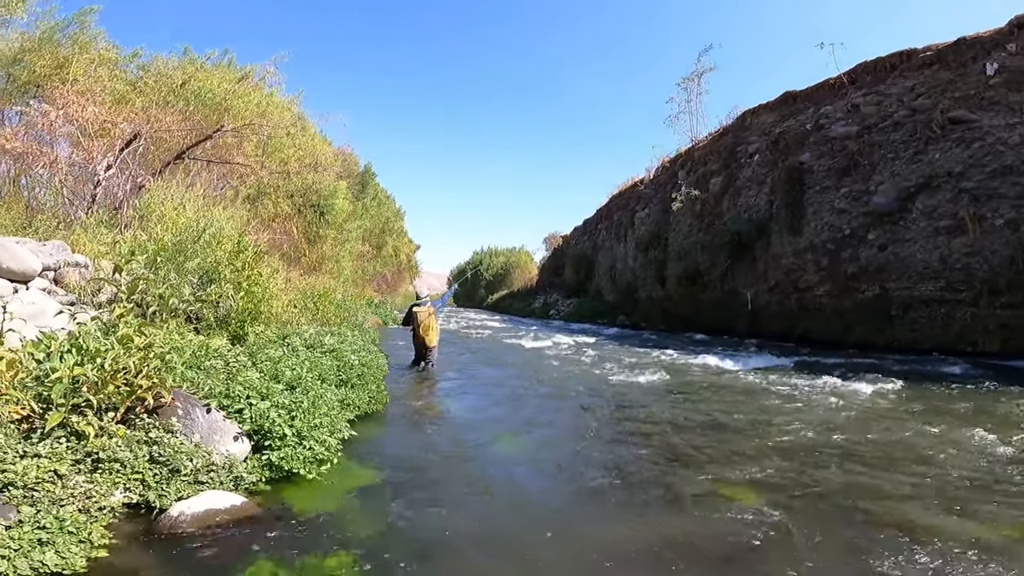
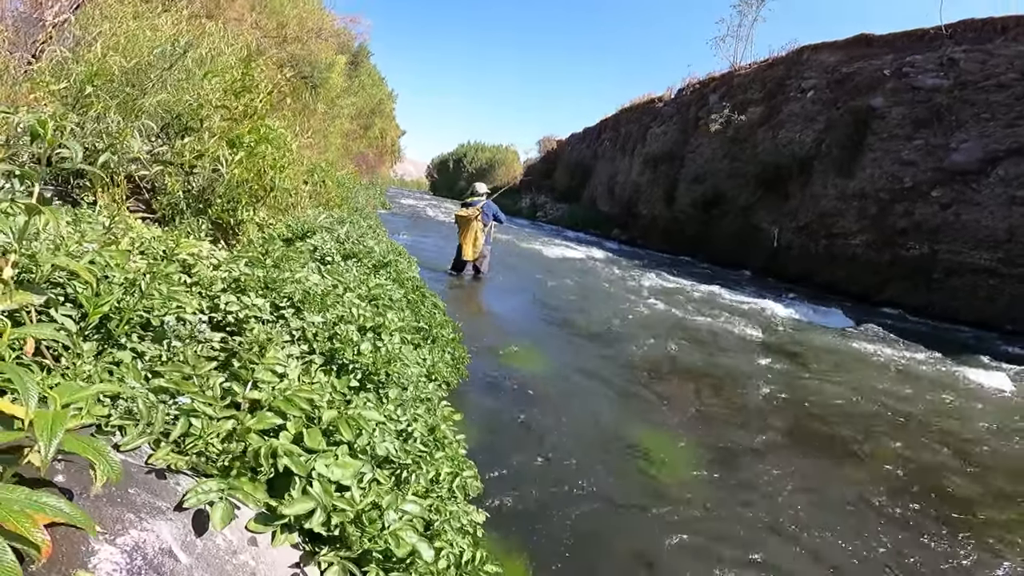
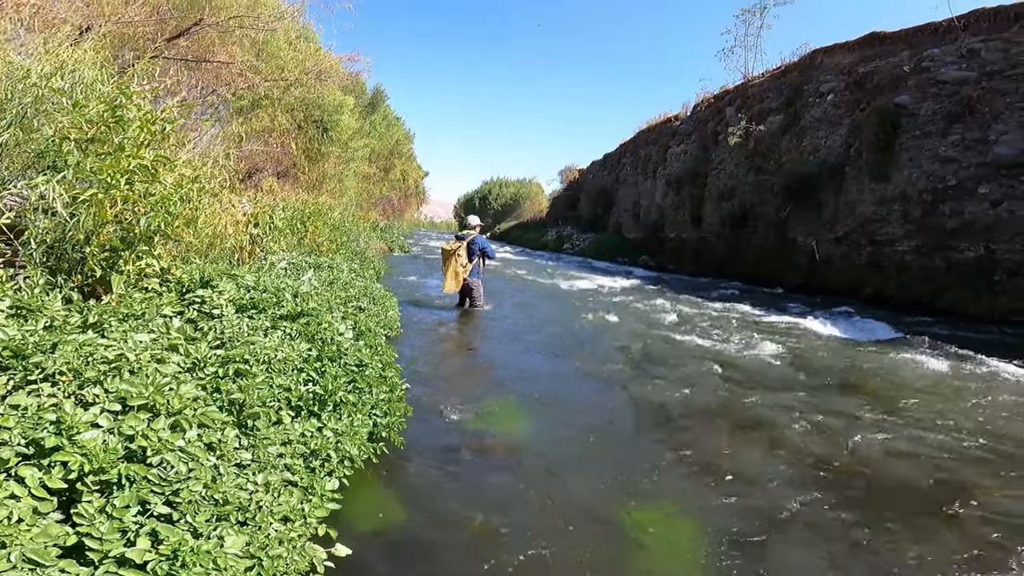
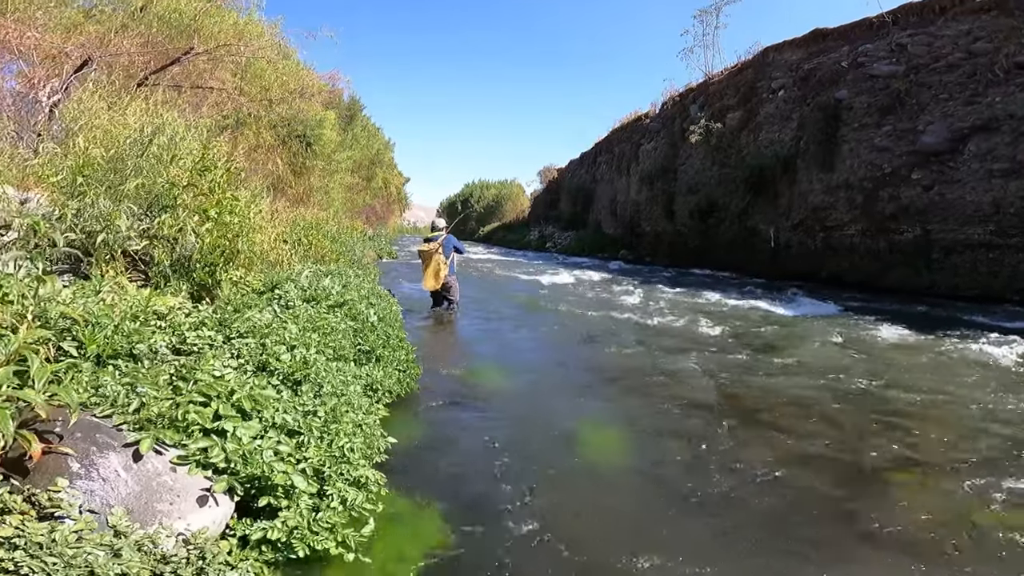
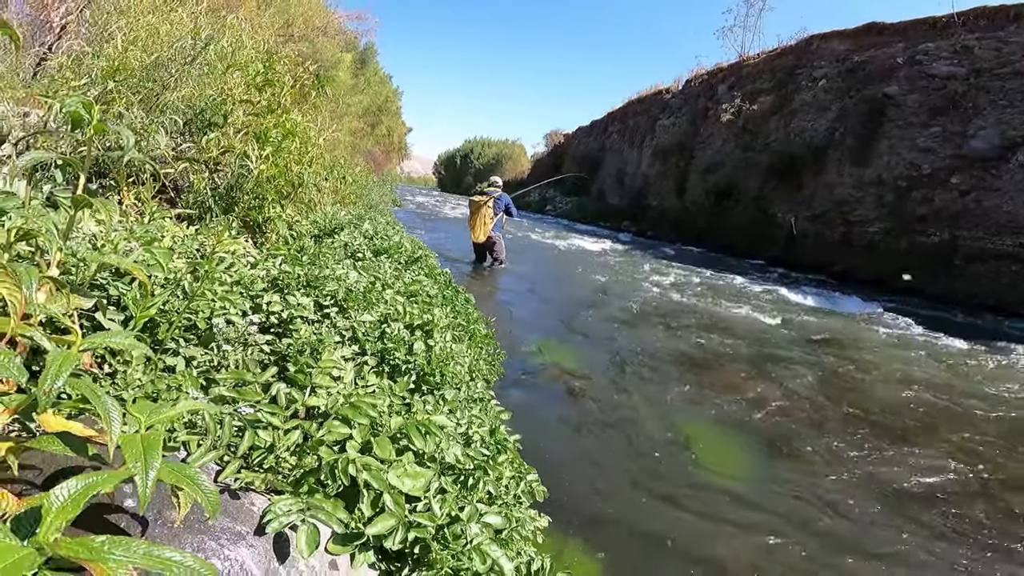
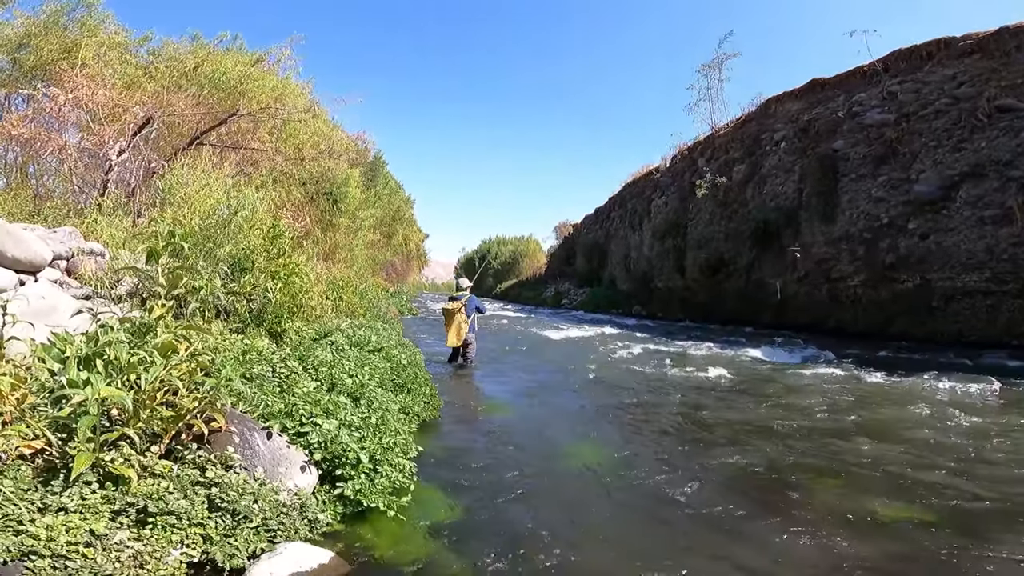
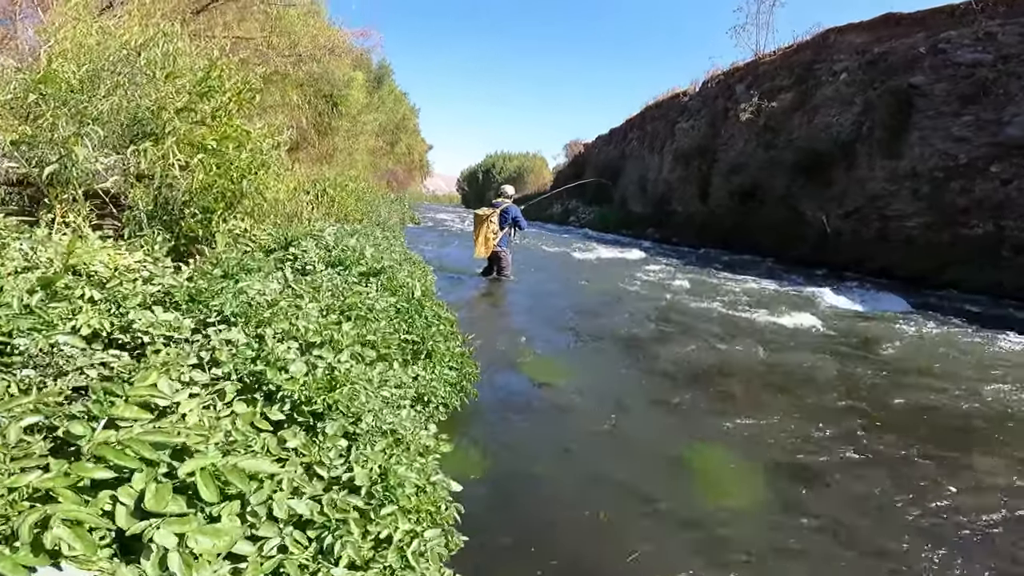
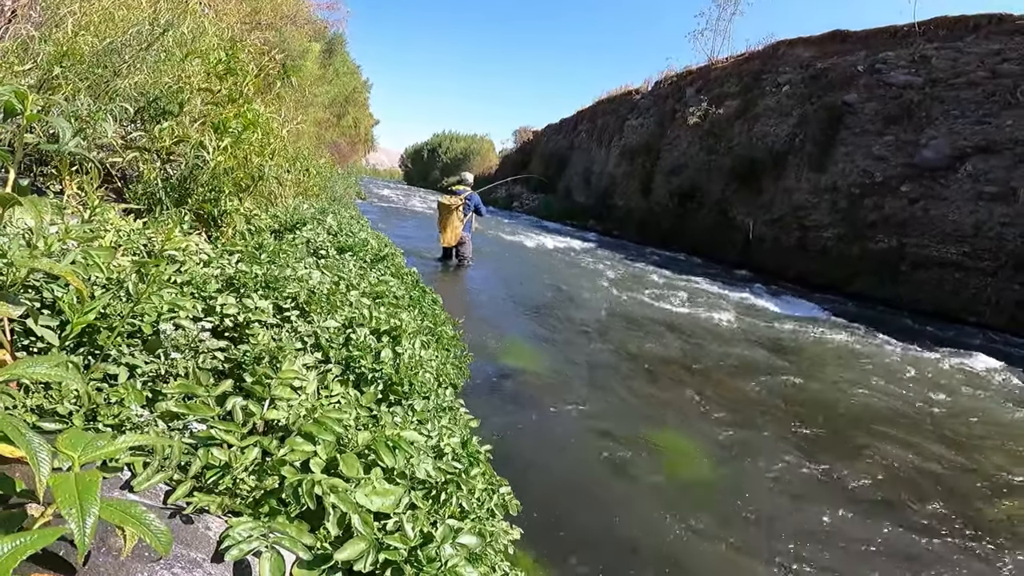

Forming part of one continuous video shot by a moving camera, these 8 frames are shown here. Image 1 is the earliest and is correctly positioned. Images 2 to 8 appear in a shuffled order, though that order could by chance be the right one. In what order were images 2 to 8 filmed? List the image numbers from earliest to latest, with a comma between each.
6, 4, 2, 8, 5, 7, 3
